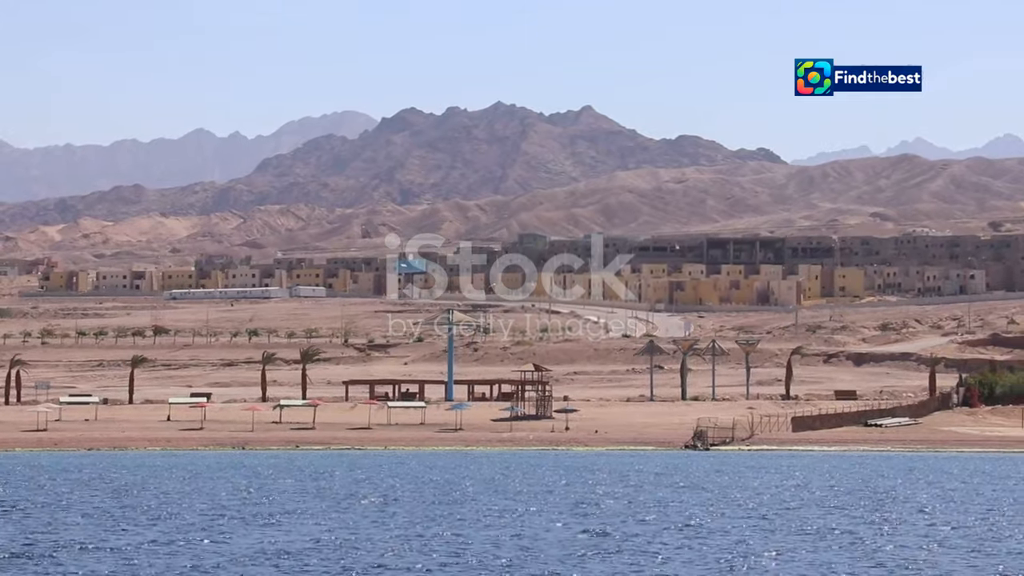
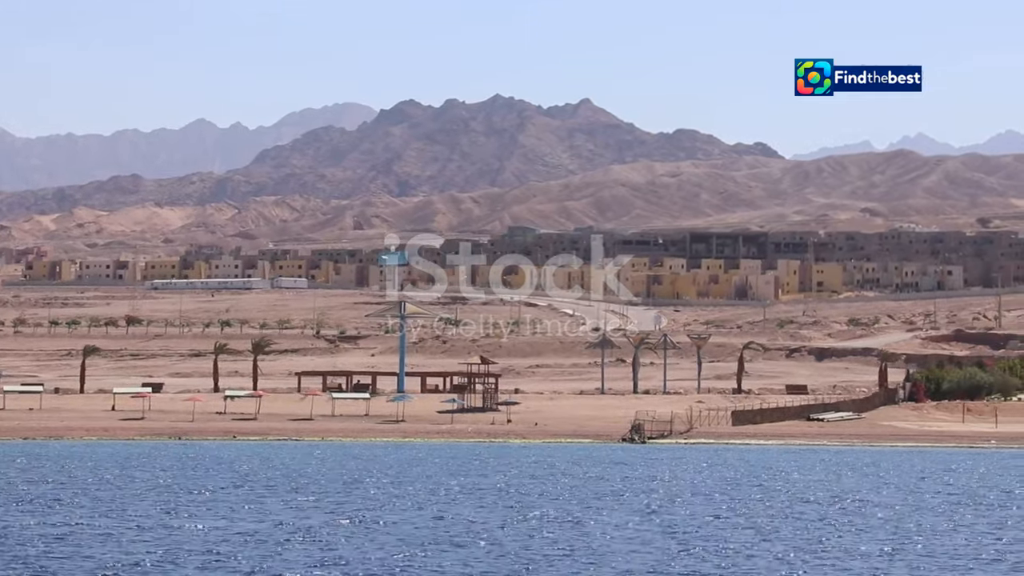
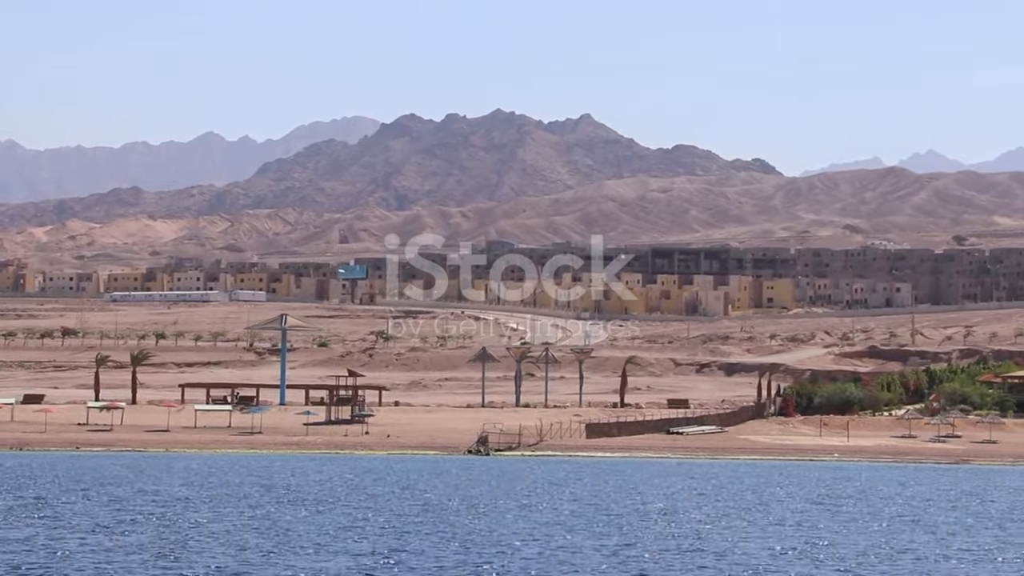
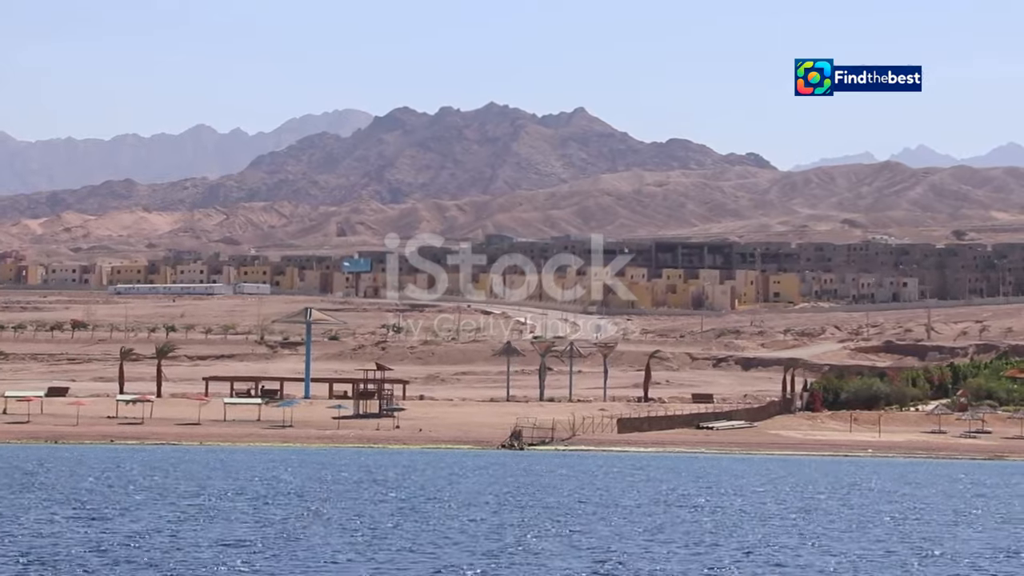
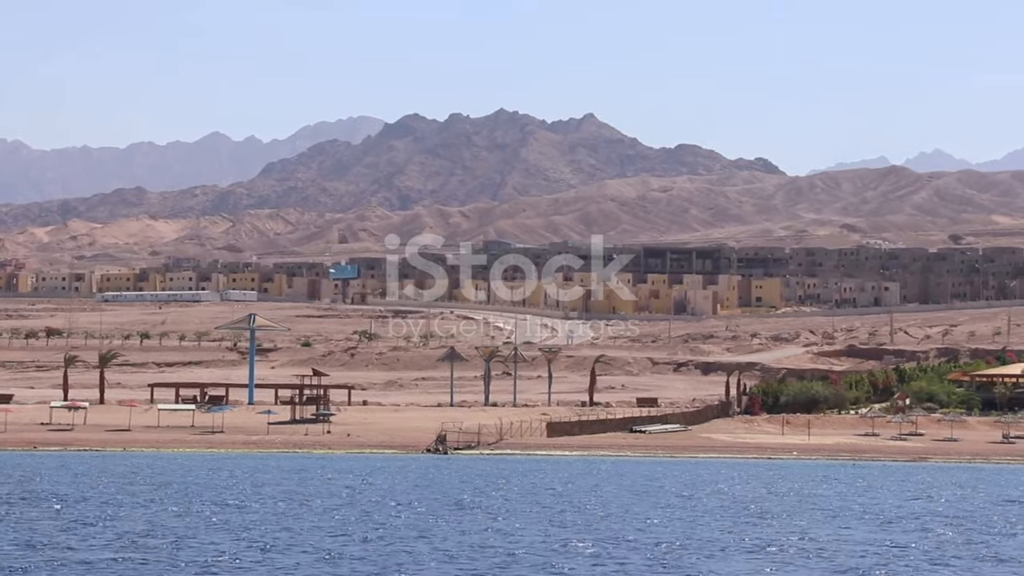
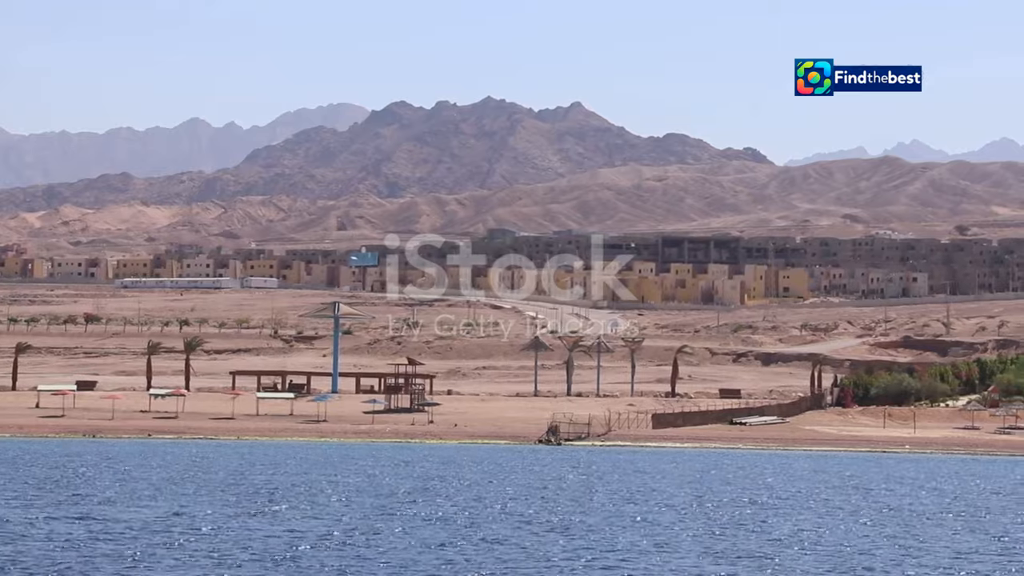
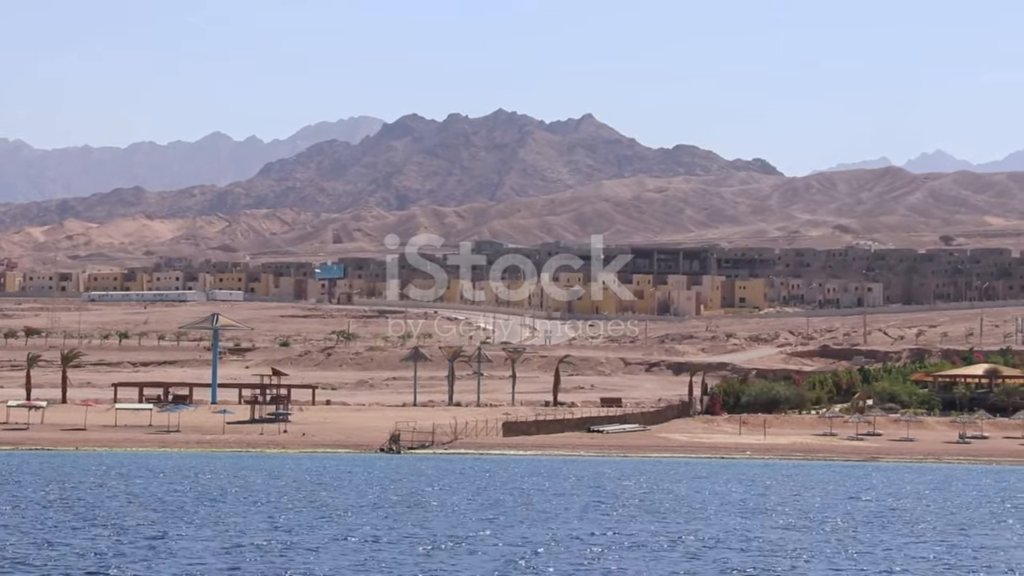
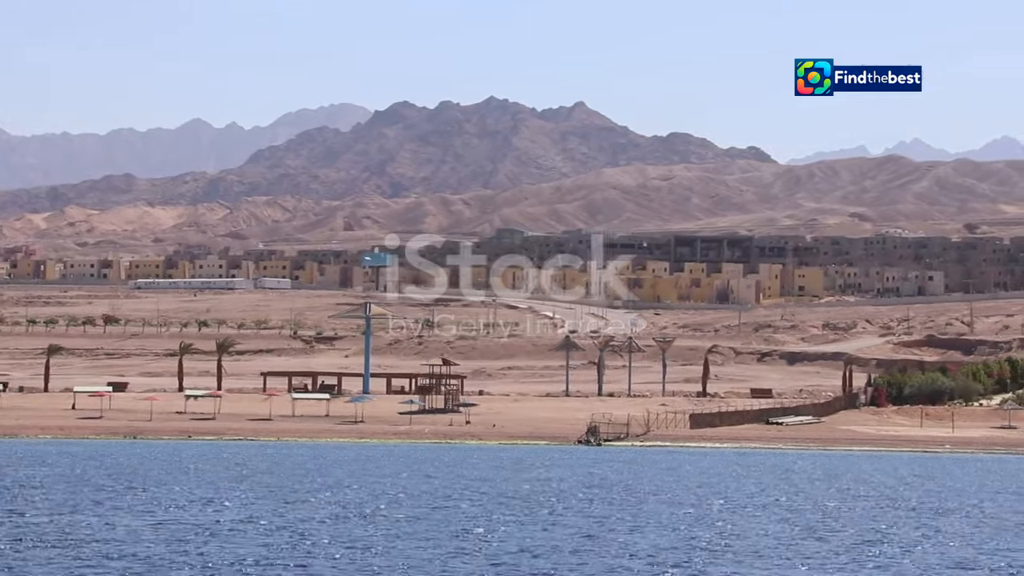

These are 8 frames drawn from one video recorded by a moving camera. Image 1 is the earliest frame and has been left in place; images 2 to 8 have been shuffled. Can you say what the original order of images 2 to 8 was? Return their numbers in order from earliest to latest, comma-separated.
2, 8, 6, 4, 3, 5, 7
